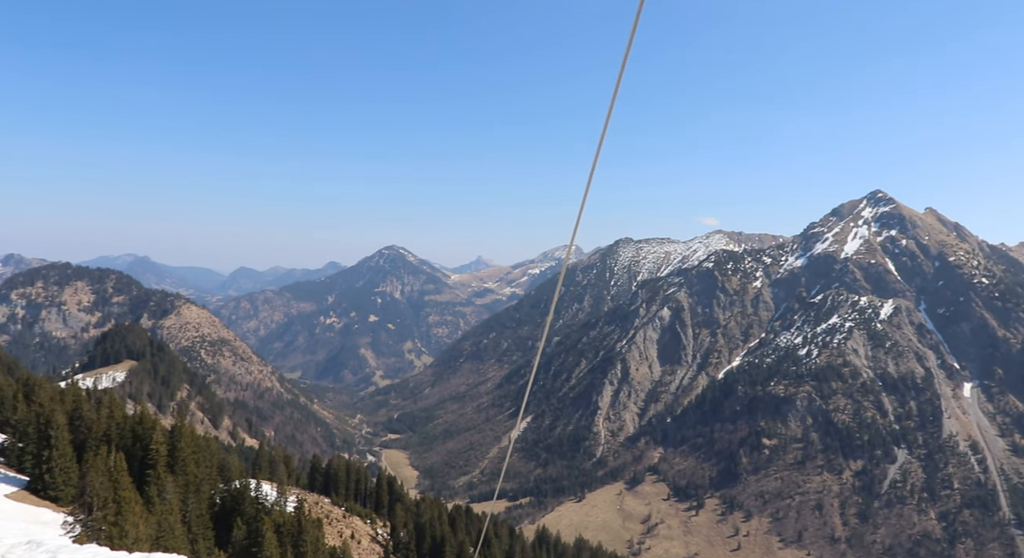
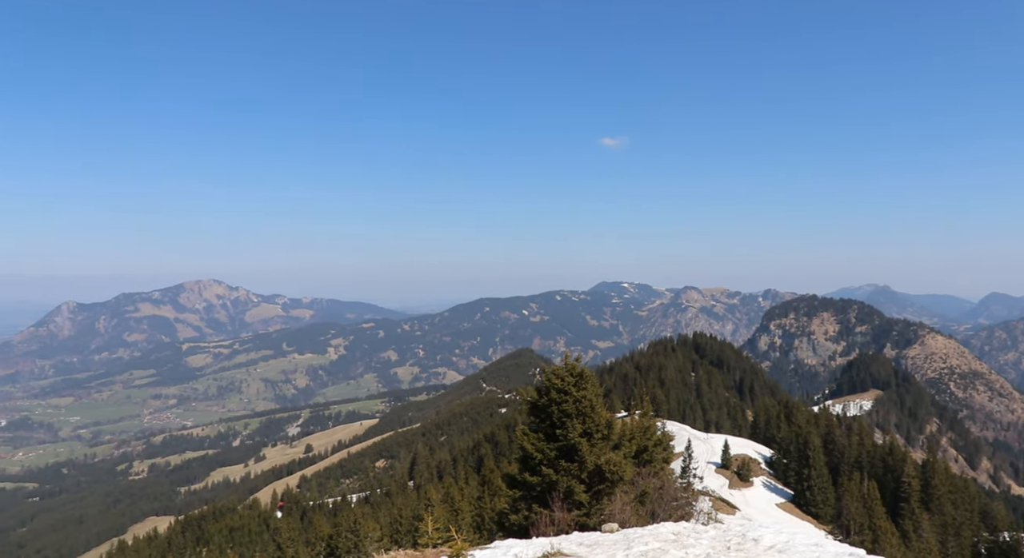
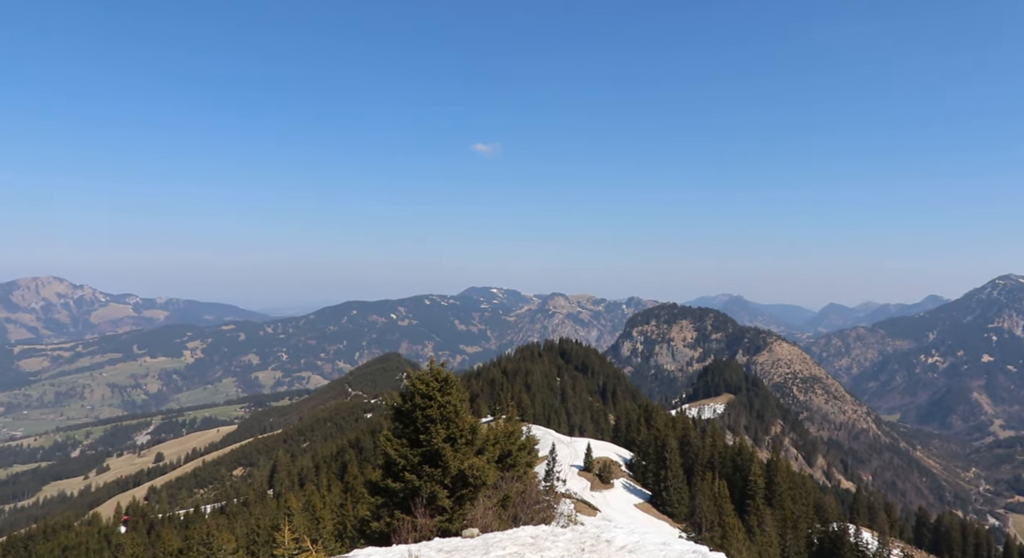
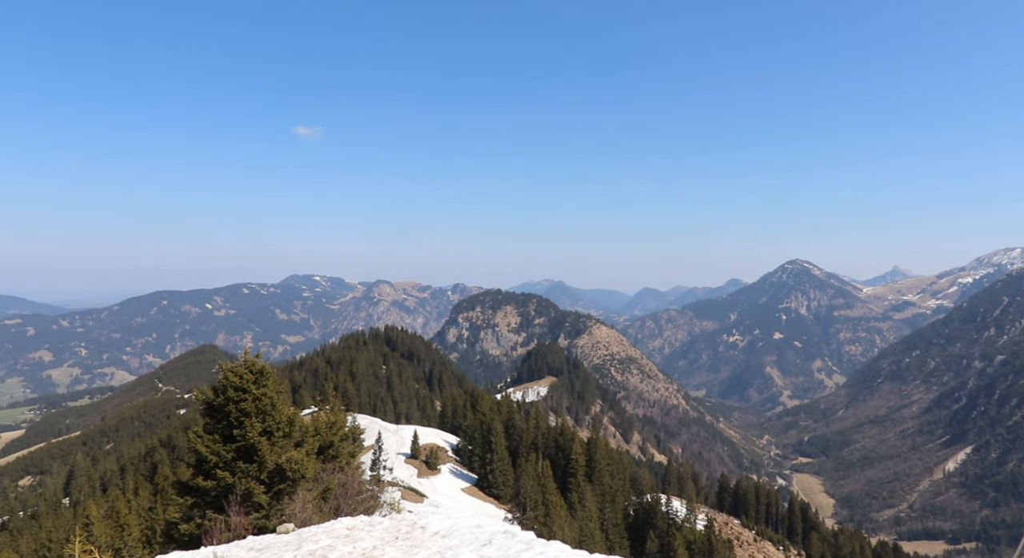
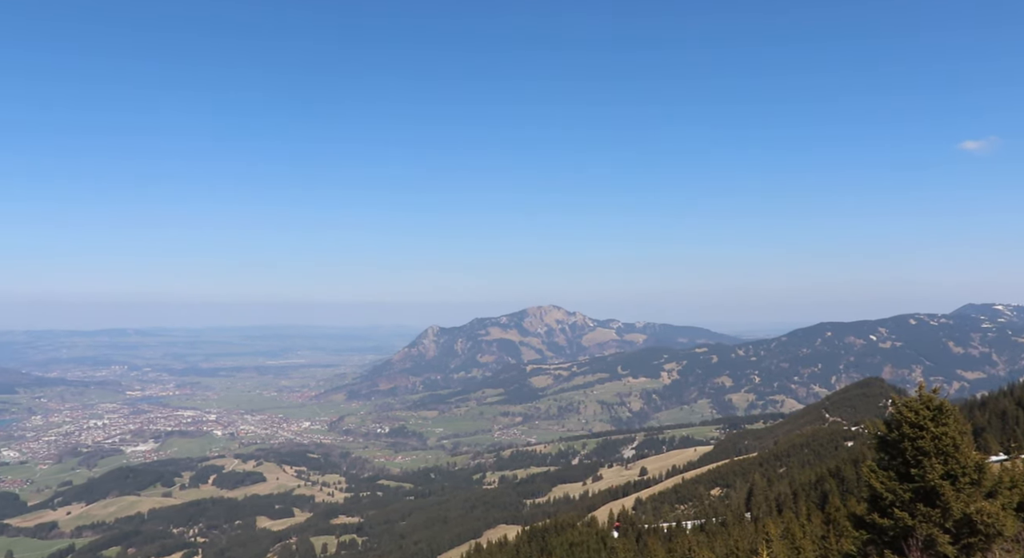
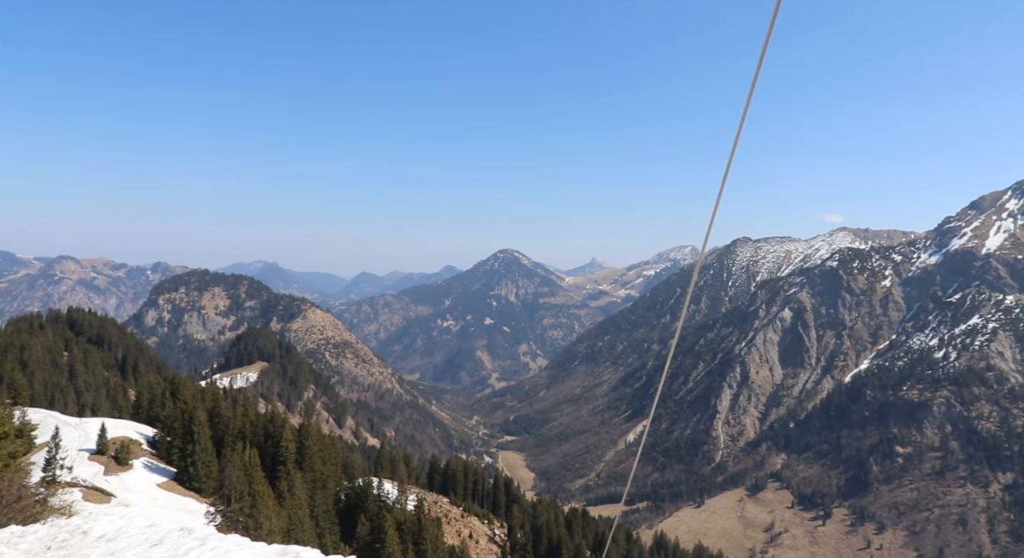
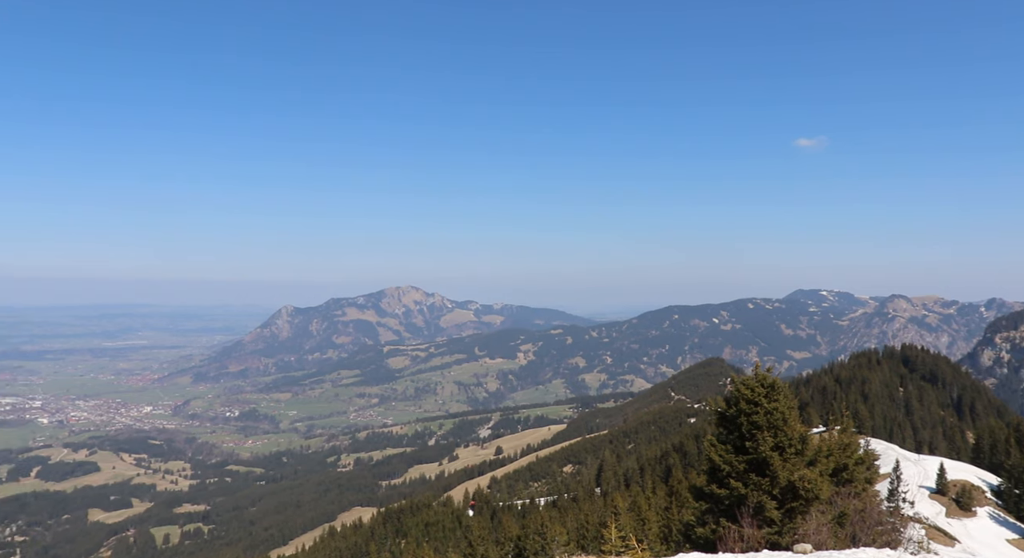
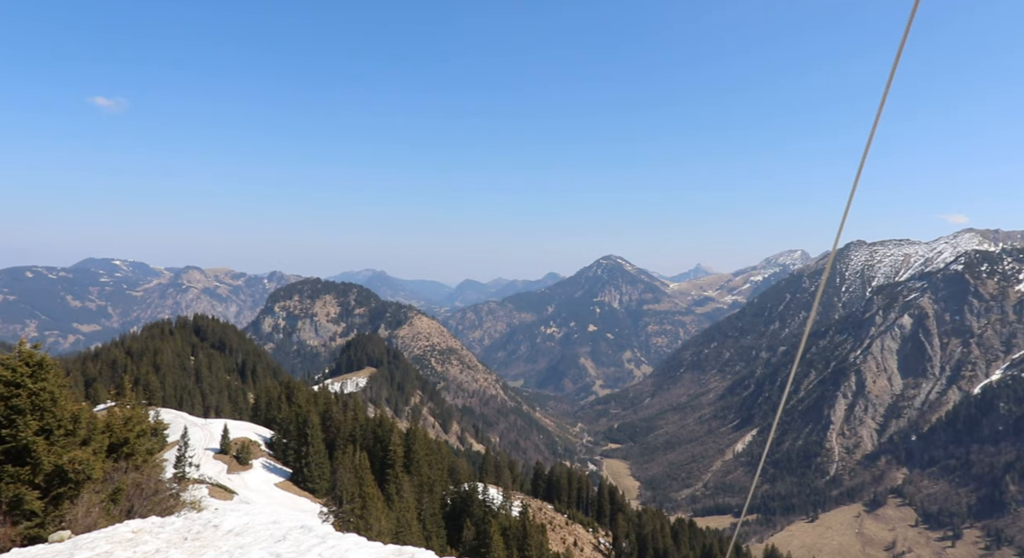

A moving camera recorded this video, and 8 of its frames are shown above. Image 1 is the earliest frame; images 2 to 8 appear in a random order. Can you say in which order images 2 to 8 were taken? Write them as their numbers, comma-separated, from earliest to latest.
6, 8, 4, 3, 2, 7, 5
